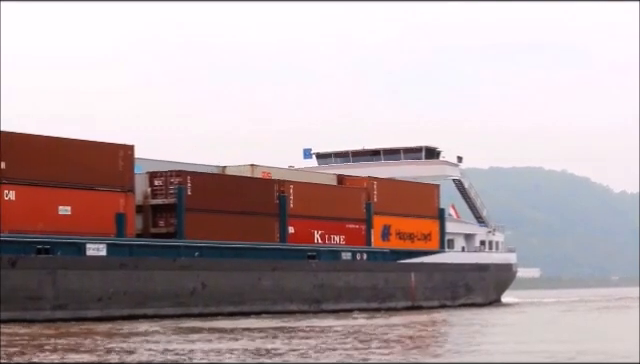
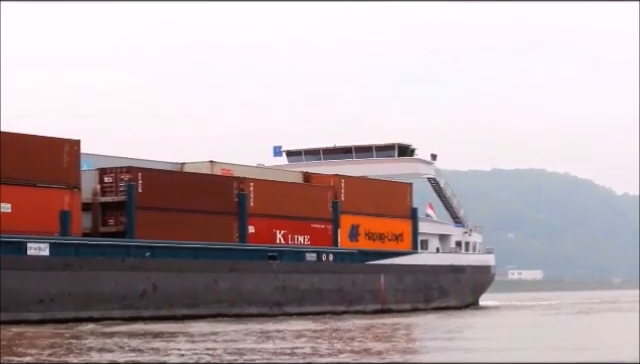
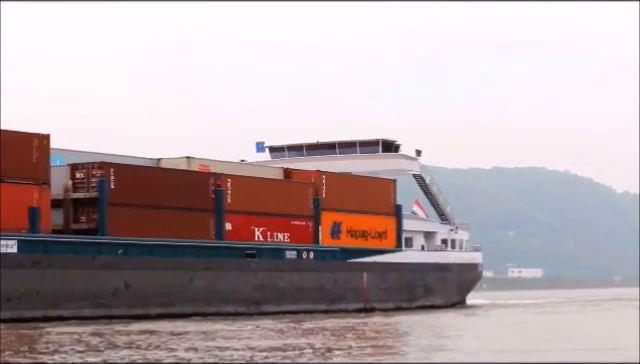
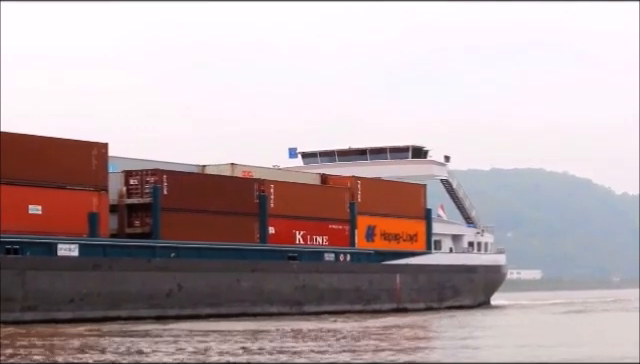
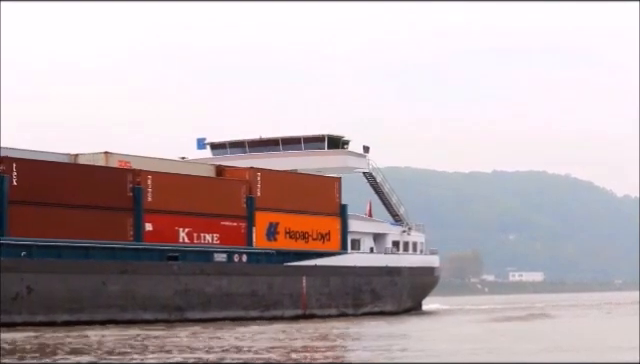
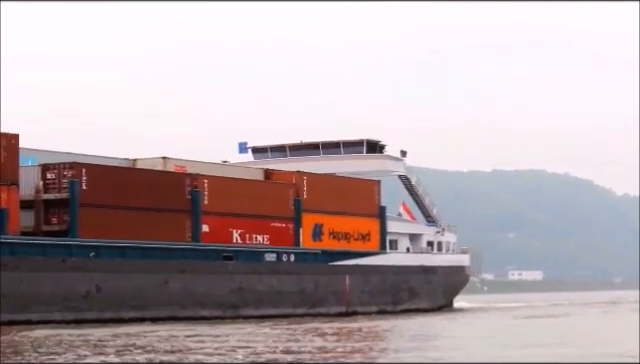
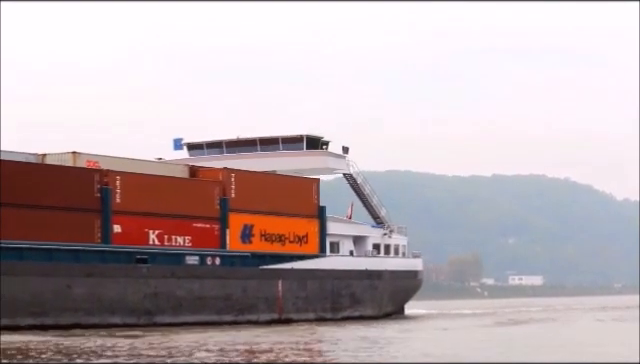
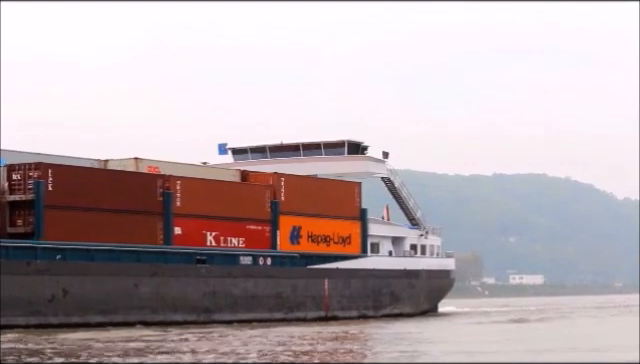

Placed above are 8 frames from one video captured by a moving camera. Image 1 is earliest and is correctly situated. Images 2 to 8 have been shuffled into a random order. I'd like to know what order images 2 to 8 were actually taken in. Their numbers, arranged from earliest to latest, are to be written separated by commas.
4, 2, 3, 6, 8, 5, 7
